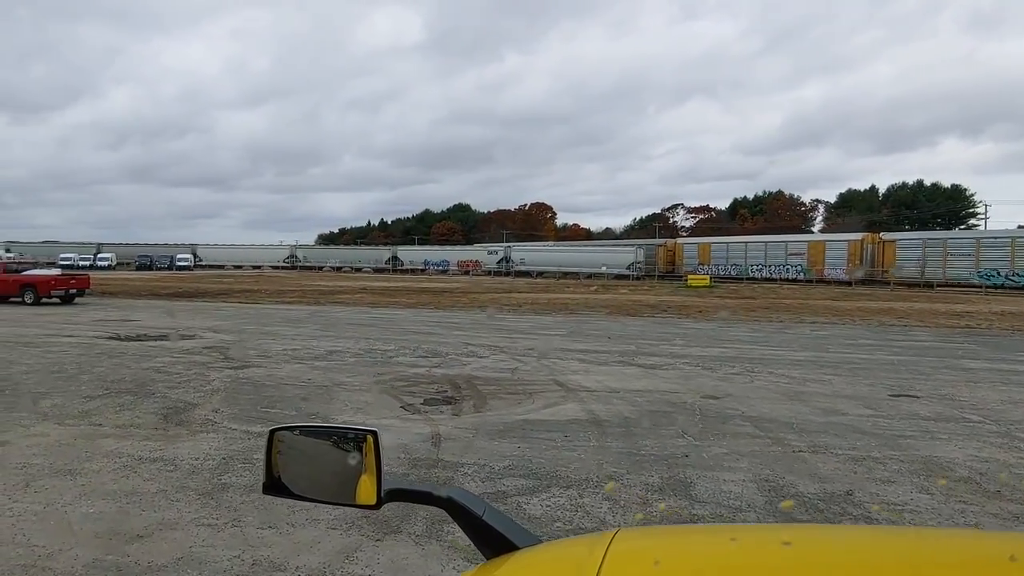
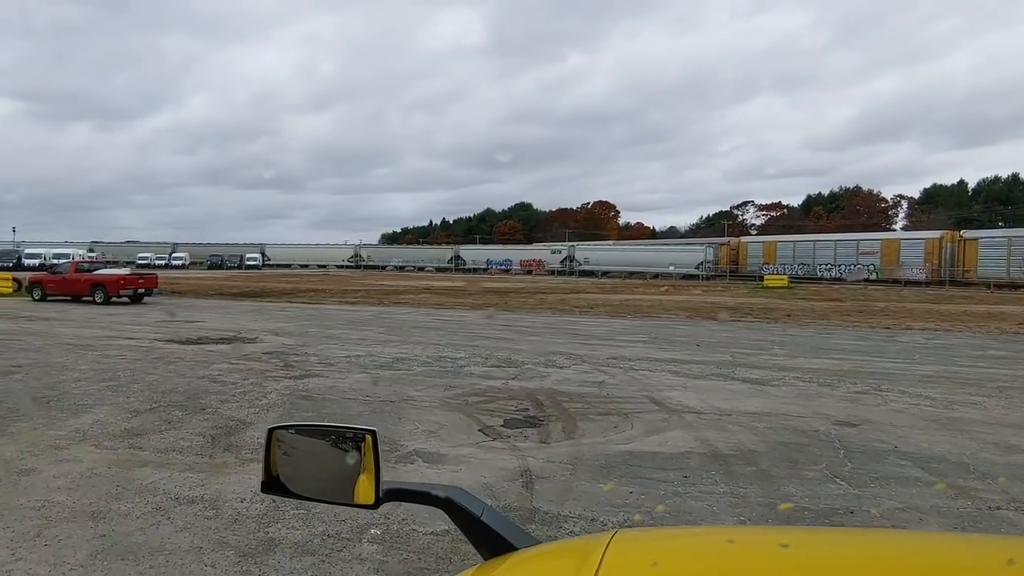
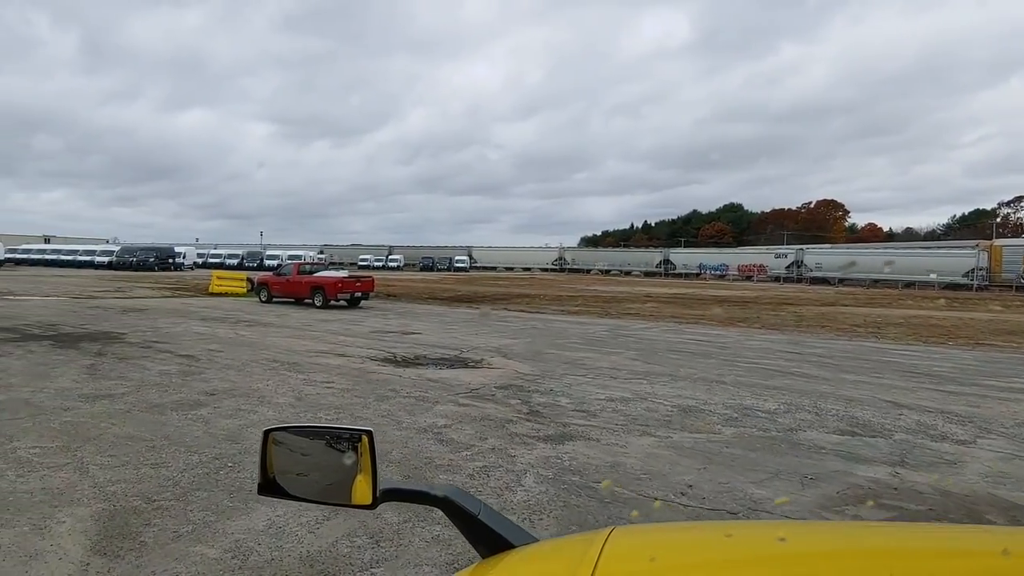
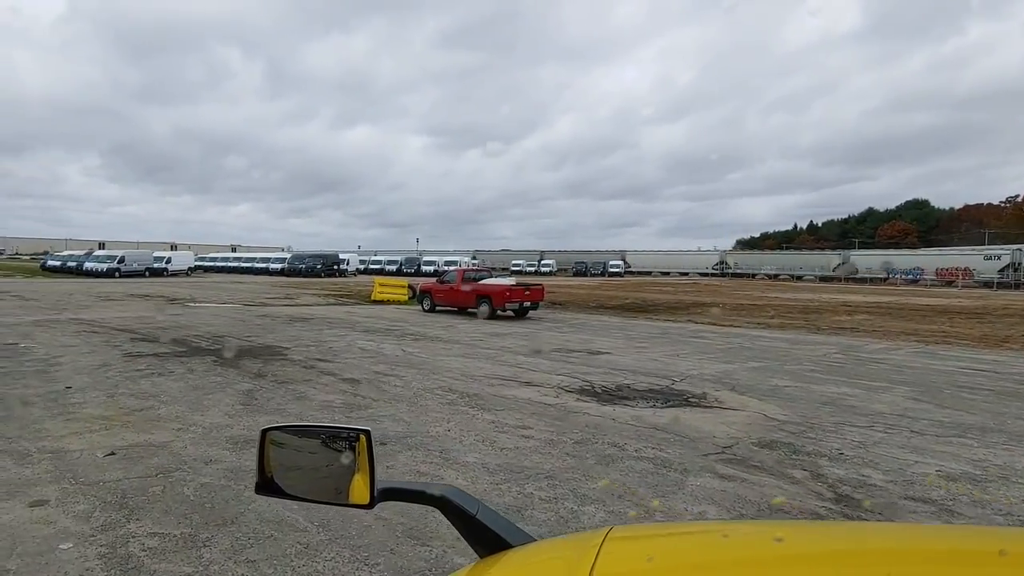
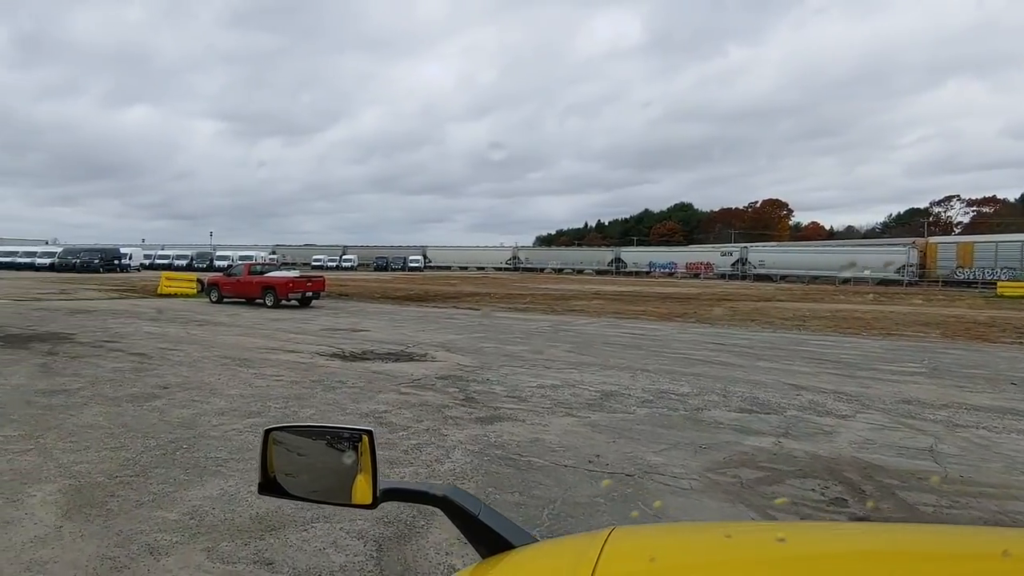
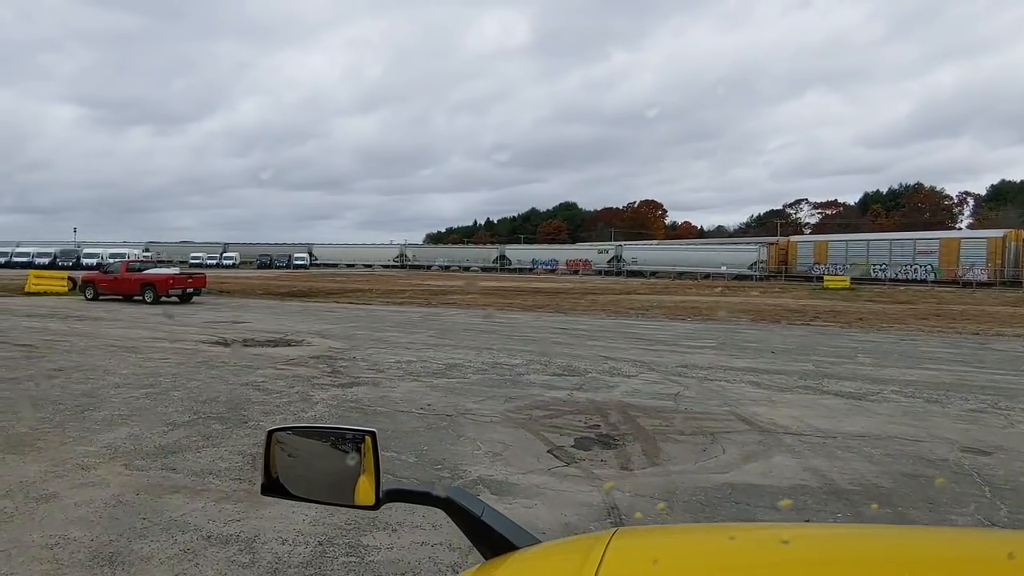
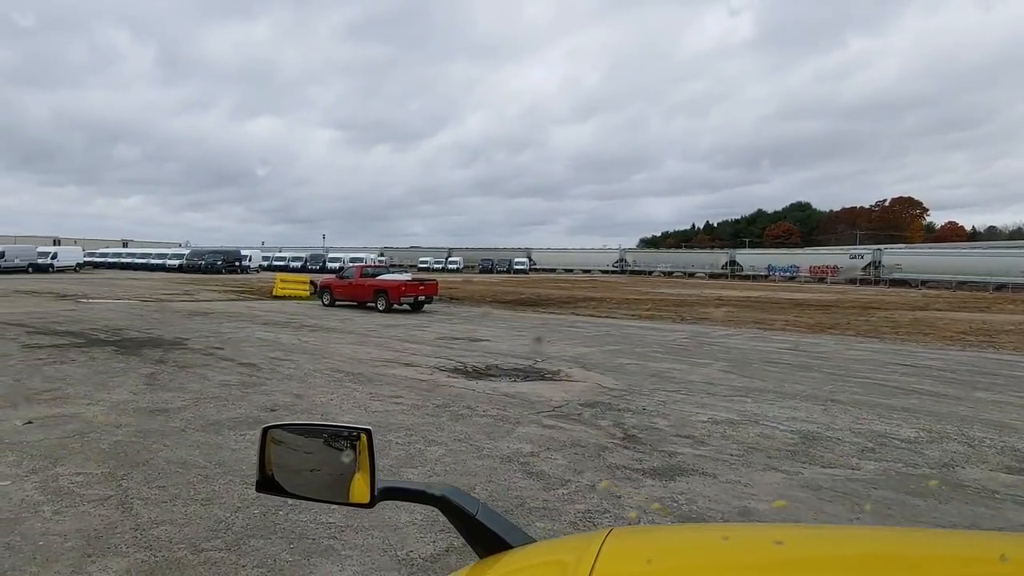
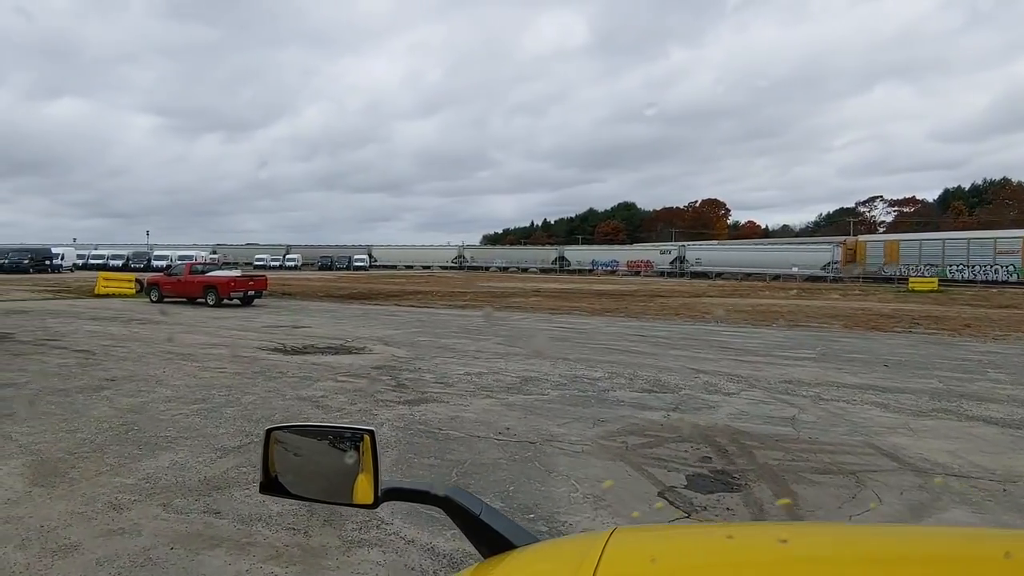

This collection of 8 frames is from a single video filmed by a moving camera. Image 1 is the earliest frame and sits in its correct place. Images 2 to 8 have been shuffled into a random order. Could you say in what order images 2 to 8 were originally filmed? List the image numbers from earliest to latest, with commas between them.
2, 6, 8, 5, 3, 7, 4
